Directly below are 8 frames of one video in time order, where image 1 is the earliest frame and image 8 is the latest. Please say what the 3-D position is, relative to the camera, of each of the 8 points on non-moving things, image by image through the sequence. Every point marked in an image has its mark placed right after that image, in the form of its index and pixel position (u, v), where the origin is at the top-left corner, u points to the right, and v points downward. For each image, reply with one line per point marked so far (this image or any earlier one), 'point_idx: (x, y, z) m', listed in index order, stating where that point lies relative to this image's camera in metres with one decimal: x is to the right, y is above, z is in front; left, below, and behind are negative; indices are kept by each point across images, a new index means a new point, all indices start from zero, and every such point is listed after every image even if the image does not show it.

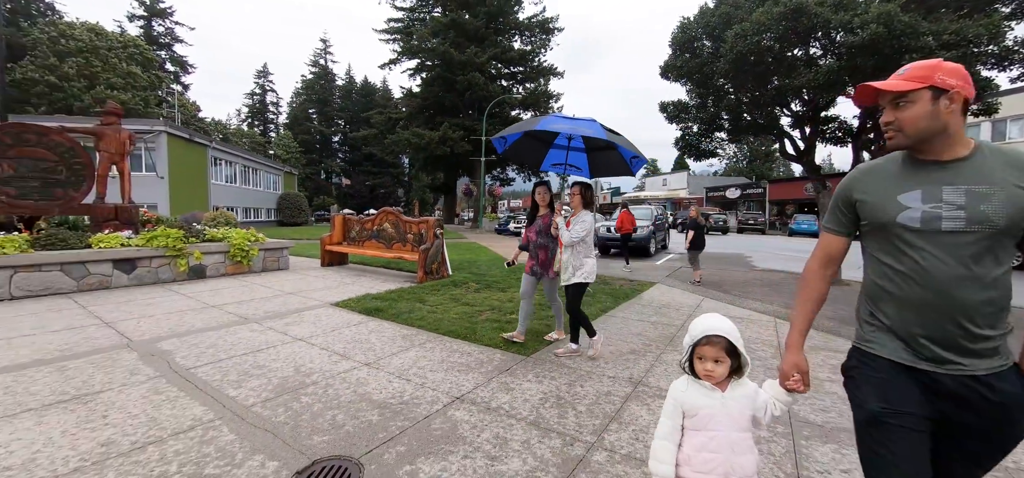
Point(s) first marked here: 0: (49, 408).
0: (-3.2, -1.2, +2.8) m
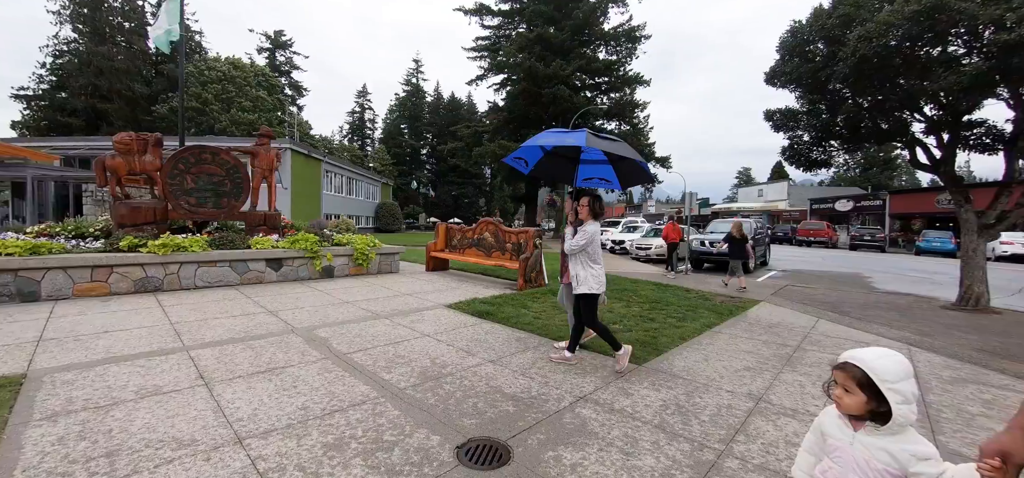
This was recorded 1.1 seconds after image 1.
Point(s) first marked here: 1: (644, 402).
0: (-2.2, -1.2, +3.5) m
1: (+1.1, -1.3, +3.2) m
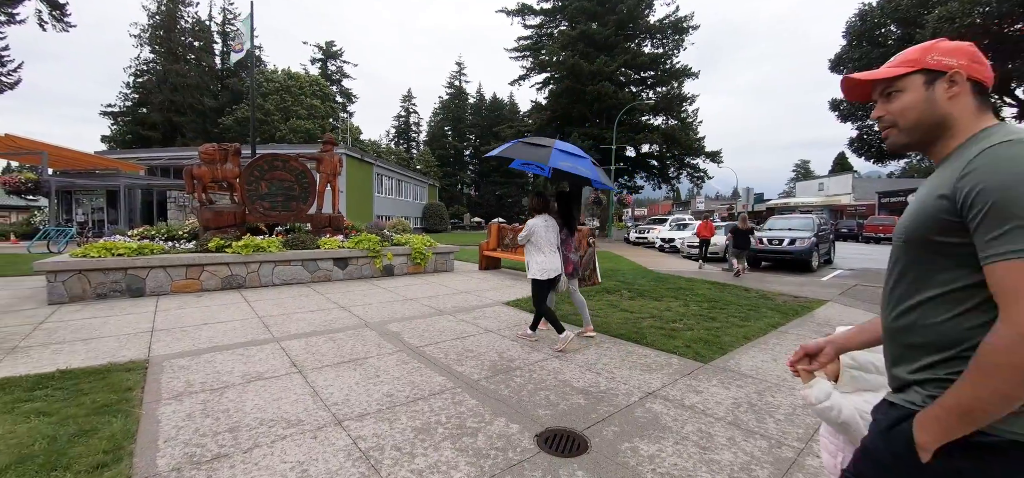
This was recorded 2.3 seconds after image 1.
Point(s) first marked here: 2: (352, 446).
0: (-1.6, -1.2, +3.8) m
1: (+1.6, -1.3, +3.2) m
2: (-1.0, -1.3, +2.5) m
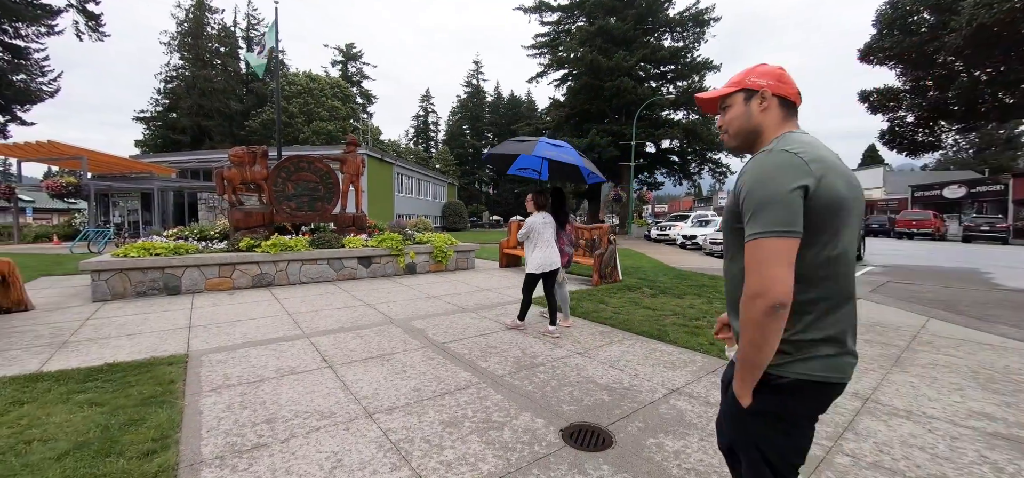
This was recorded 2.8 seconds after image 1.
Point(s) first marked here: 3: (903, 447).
0: (-1.4, -1.2, +3.9) m
1: (+1.8, -1.3, +3.2) m
2: (-0.8, -1.3, +2.6) m
3: (+2.6, -1.4, +2.7) m
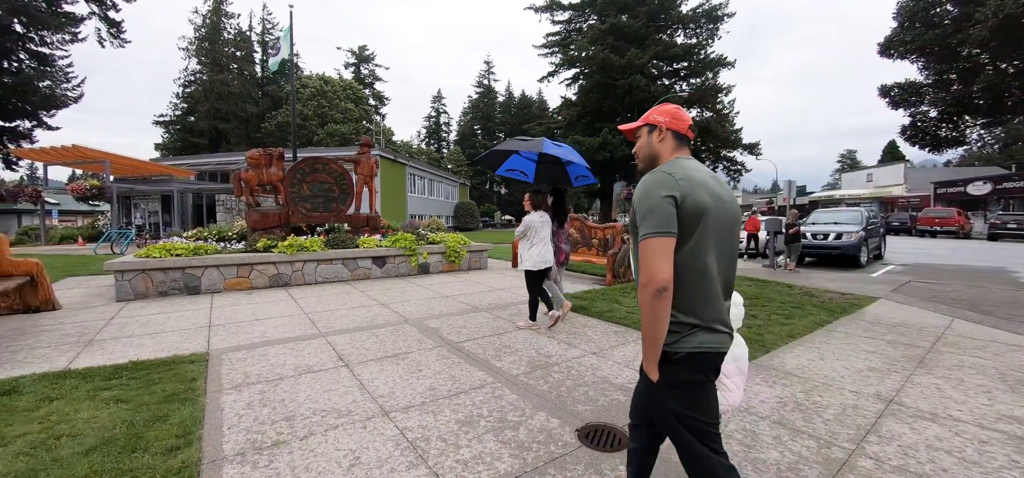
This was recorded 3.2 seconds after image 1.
0: (-1.3, -1.2, +4.0) m
1: (+2.0, -1.3, +3.1) m
2: (-0.7, -1.3, +2.7) m
3: (+2.7, -1.4, +2.6) m
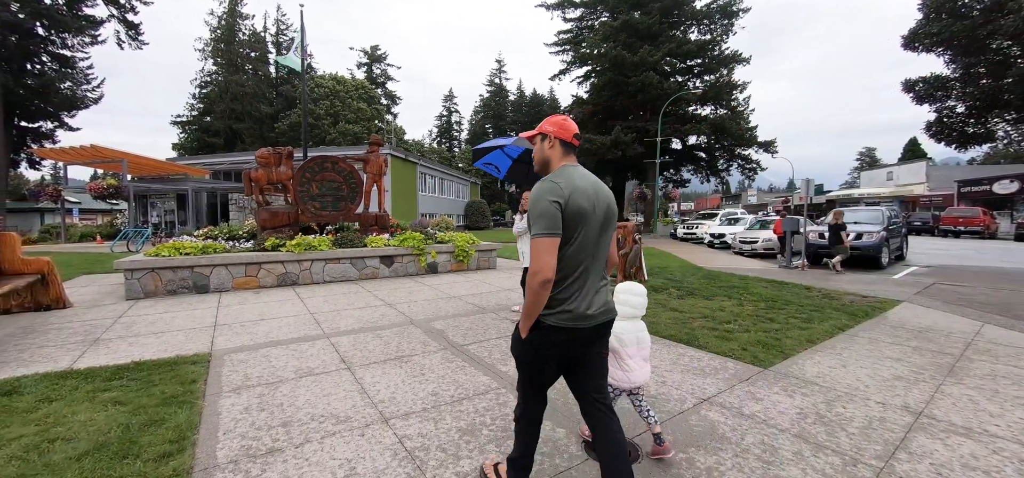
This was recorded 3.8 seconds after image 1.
0: (-1.2, -1.2, +3.9) m
1: (+2.0, -1.3, +3.0) m
2: (-0.7, -1.3, +2.5) m
3: (+2.7, -1.4, +2.4) m
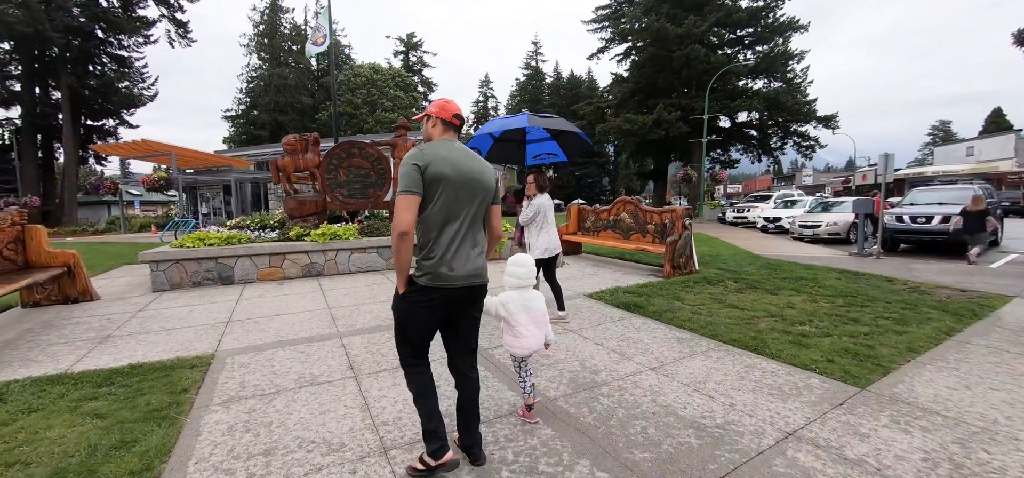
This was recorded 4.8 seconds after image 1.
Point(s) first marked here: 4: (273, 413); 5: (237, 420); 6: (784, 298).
0: (-1.0, -1.1, +3.4) m
1: (+2.1, -1.2, +2.2) m
2: (-0.6, -1.3, +2.0) m
3: (+2.8, -1.3, +1.6) m
4: (-1.6, -1.2, +2.7) m
5: (-1.8, -1.2, +2.7) m
6: (+4.0, -0.9, +5.9) m
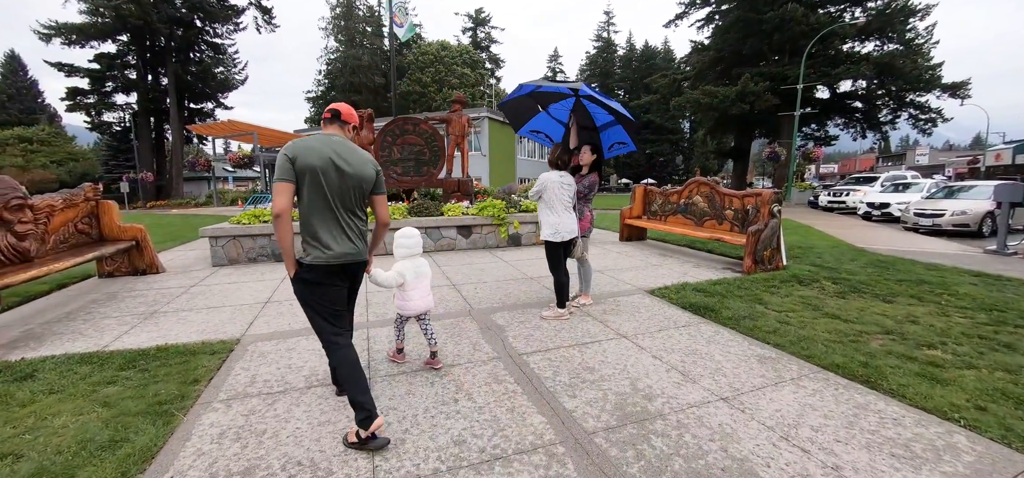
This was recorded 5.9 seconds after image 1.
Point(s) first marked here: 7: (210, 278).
0: (-0.7, -1.0, +3.0) m
1: (+2.2, -1.3, +1.3) m
2: (-0.6, -1.3, +1.6) m
3: (+2.7, -1.4, +0.6) m
4: (-1.5, -1.1, +2.5) m
5: (-1.7, -1.1, +2.4) m
6: (+4.6, -0.8, +4.7) m
7: (-4.2, -0.5, +5.6) m
